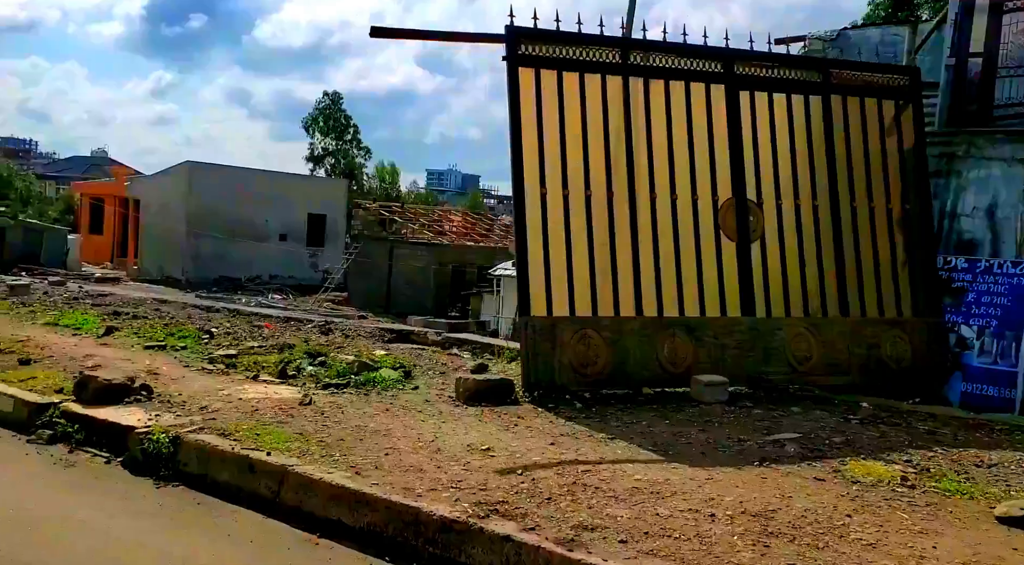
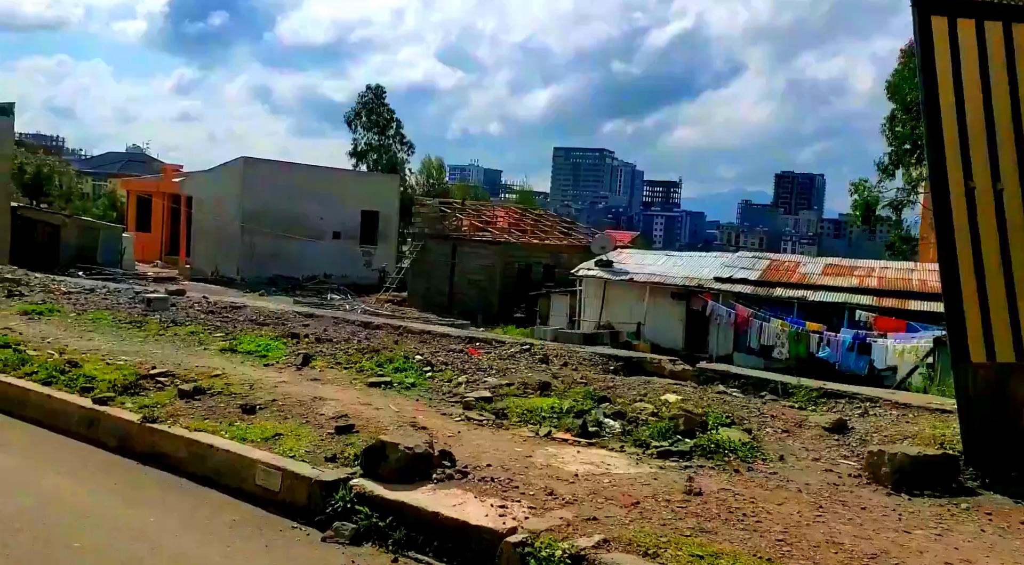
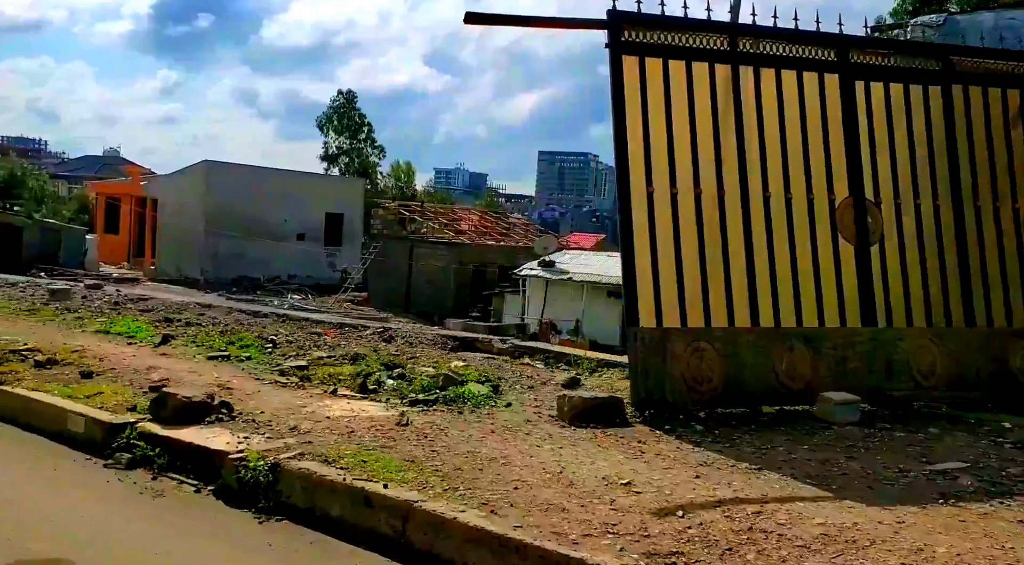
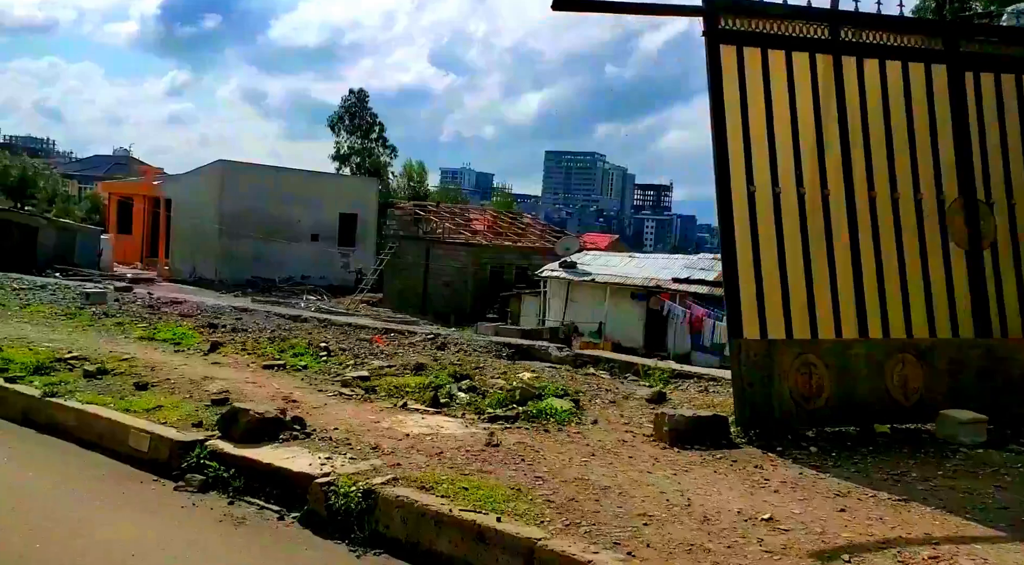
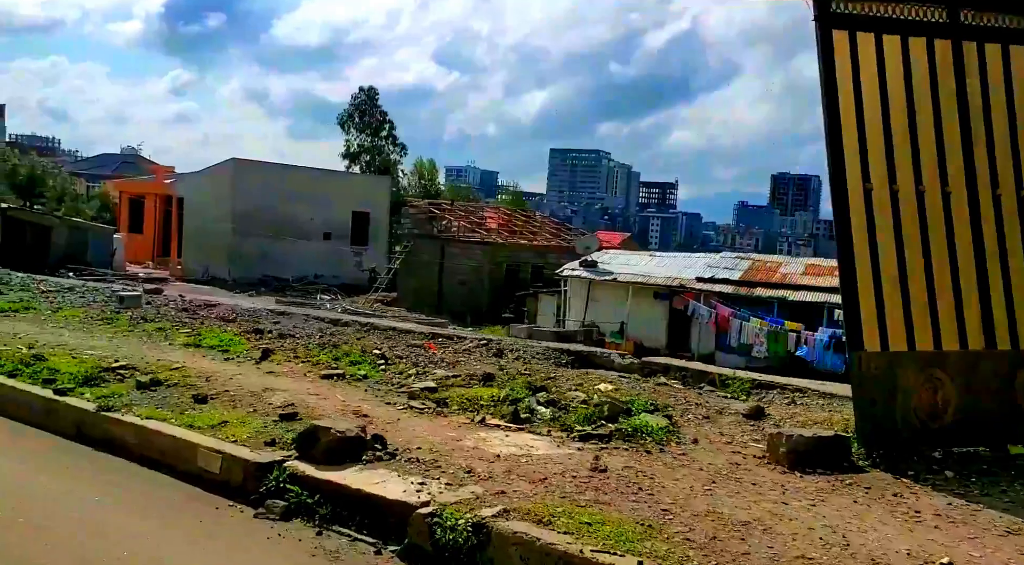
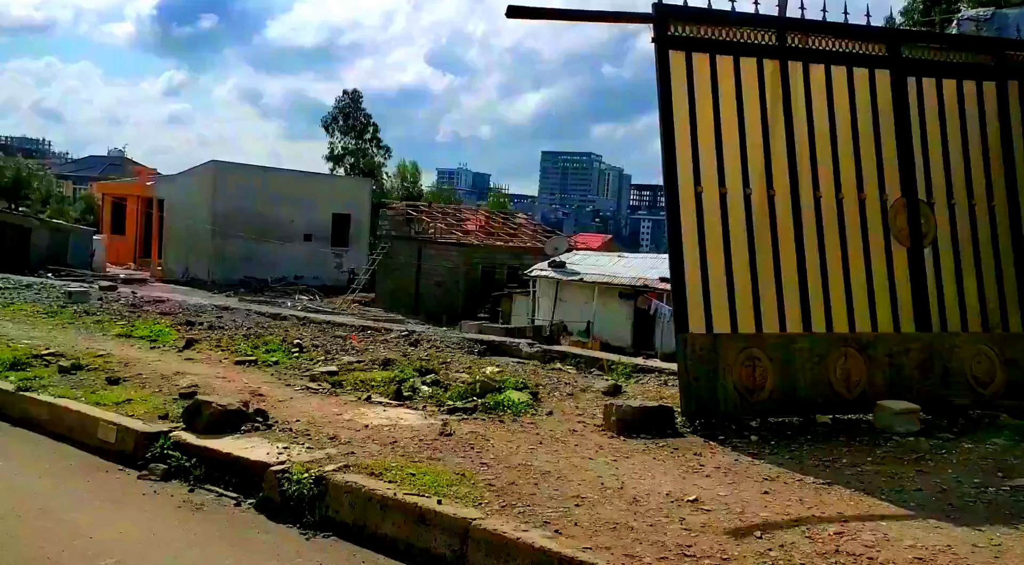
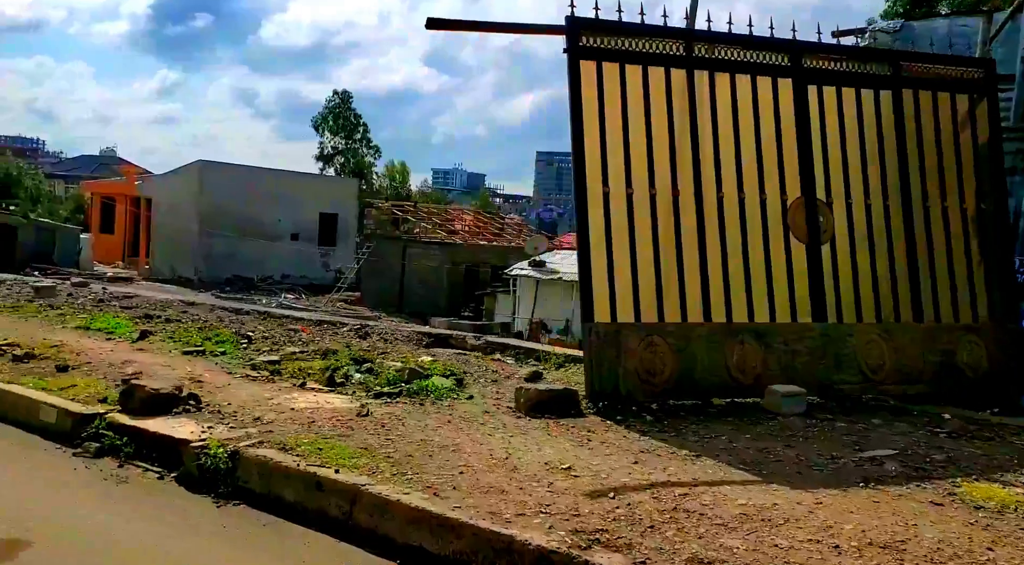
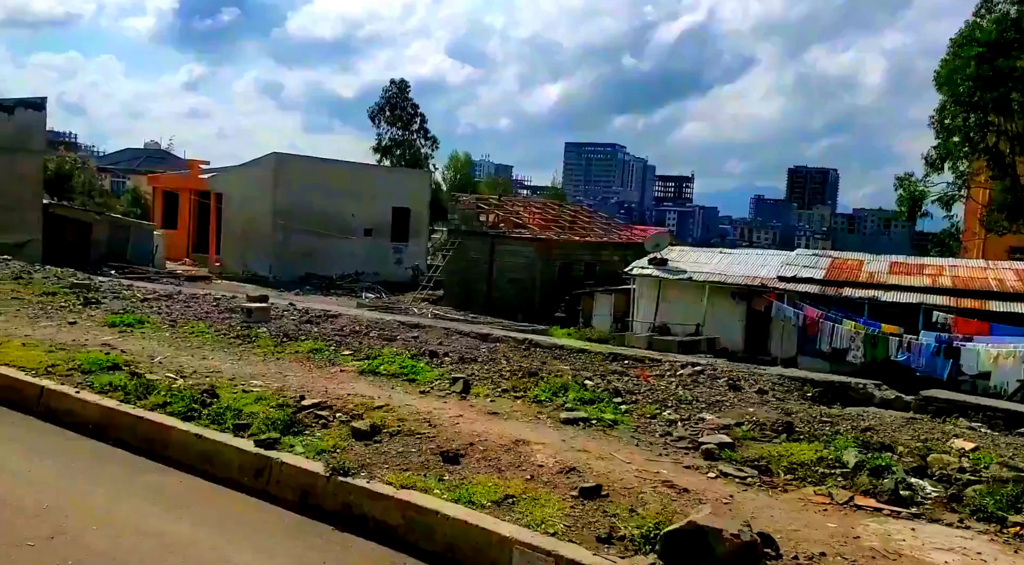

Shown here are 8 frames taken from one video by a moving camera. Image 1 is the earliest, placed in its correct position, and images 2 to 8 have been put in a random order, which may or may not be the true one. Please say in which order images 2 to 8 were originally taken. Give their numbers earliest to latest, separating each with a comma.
7, 3, 6, 4, 5, 2, 8
